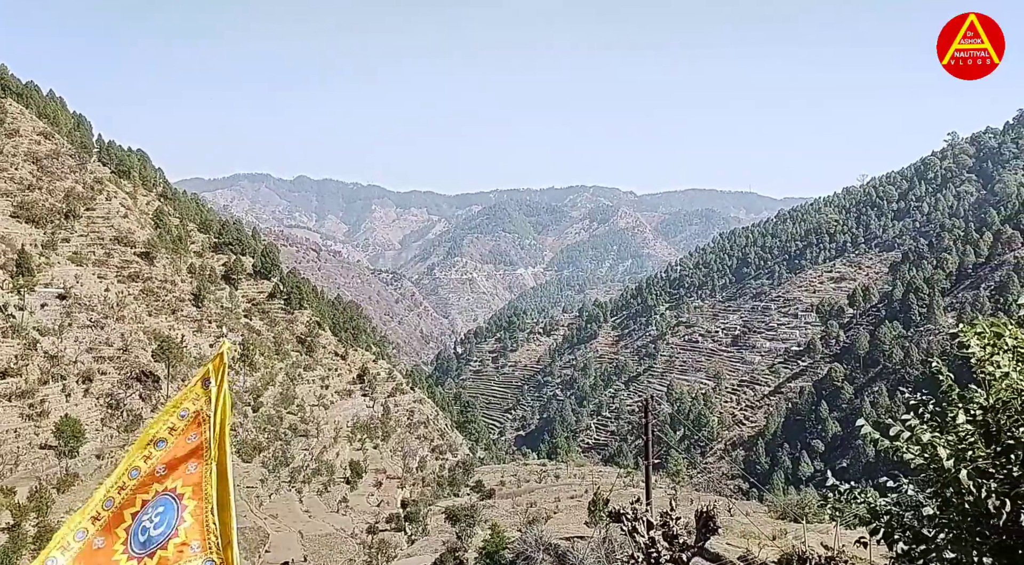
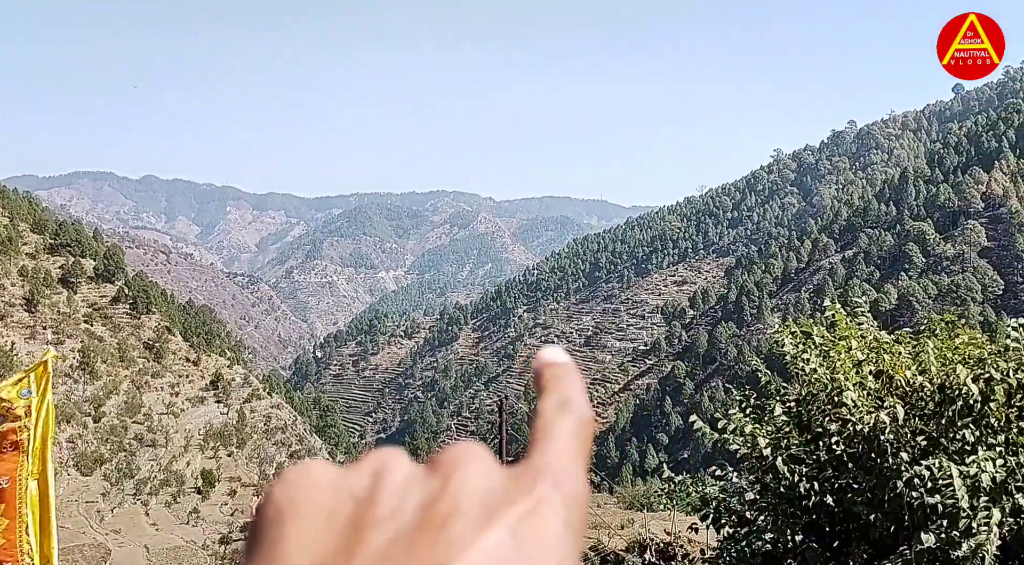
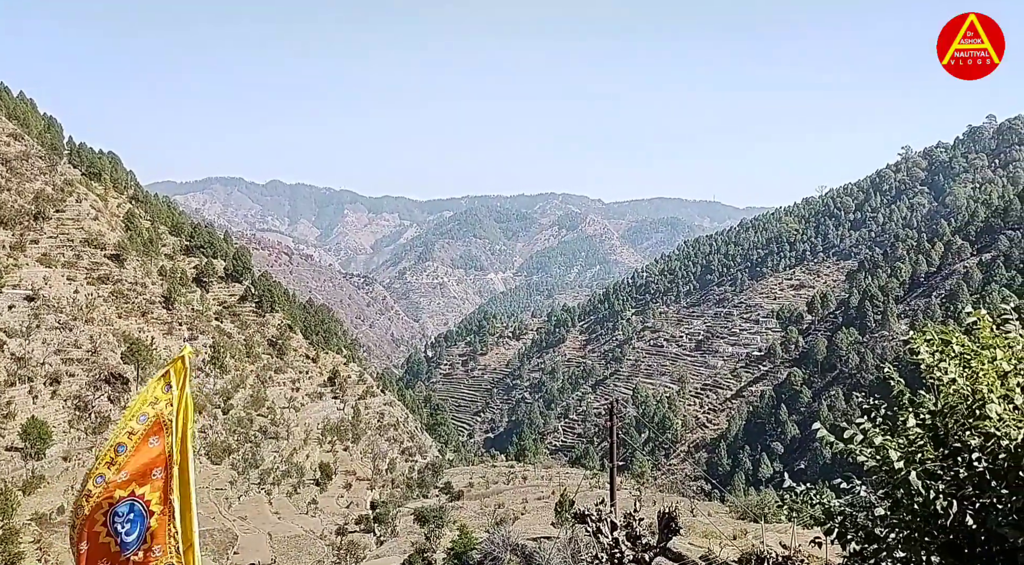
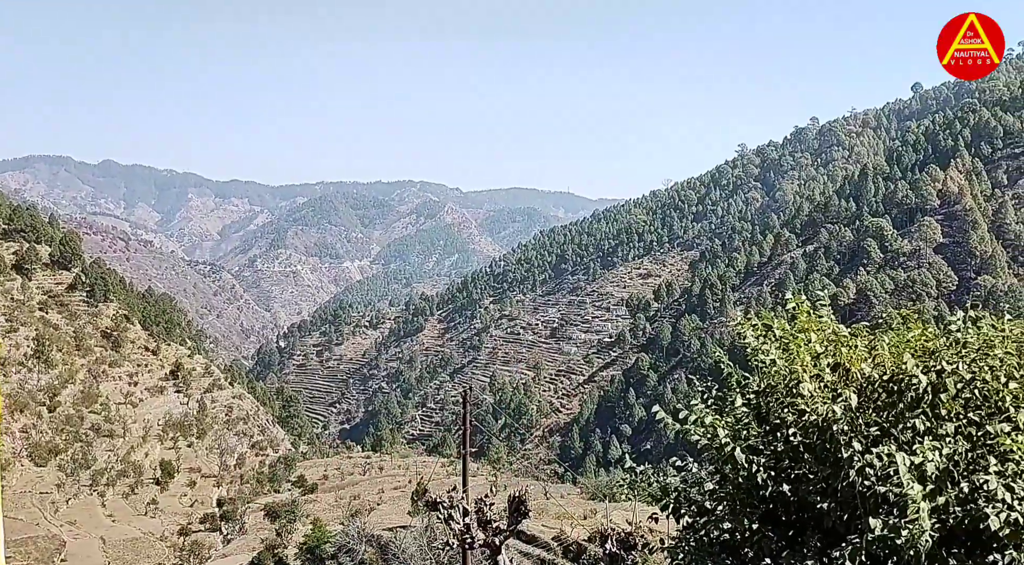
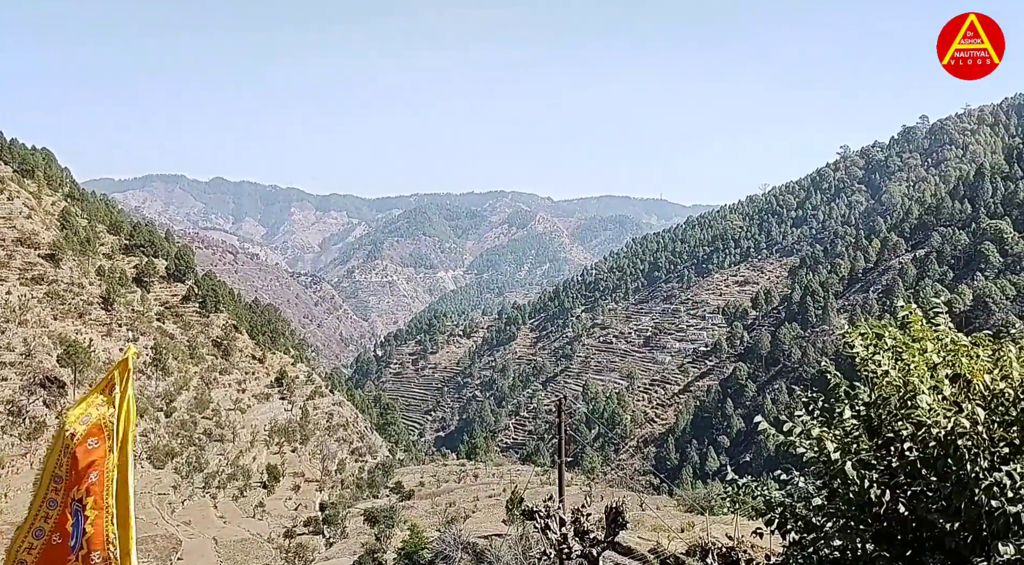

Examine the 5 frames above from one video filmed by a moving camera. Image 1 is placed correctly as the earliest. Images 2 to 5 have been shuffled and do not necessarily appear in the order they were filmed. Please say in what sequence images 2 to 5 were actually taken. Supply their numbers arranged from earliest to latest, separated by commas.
3, 5, 2, 4
